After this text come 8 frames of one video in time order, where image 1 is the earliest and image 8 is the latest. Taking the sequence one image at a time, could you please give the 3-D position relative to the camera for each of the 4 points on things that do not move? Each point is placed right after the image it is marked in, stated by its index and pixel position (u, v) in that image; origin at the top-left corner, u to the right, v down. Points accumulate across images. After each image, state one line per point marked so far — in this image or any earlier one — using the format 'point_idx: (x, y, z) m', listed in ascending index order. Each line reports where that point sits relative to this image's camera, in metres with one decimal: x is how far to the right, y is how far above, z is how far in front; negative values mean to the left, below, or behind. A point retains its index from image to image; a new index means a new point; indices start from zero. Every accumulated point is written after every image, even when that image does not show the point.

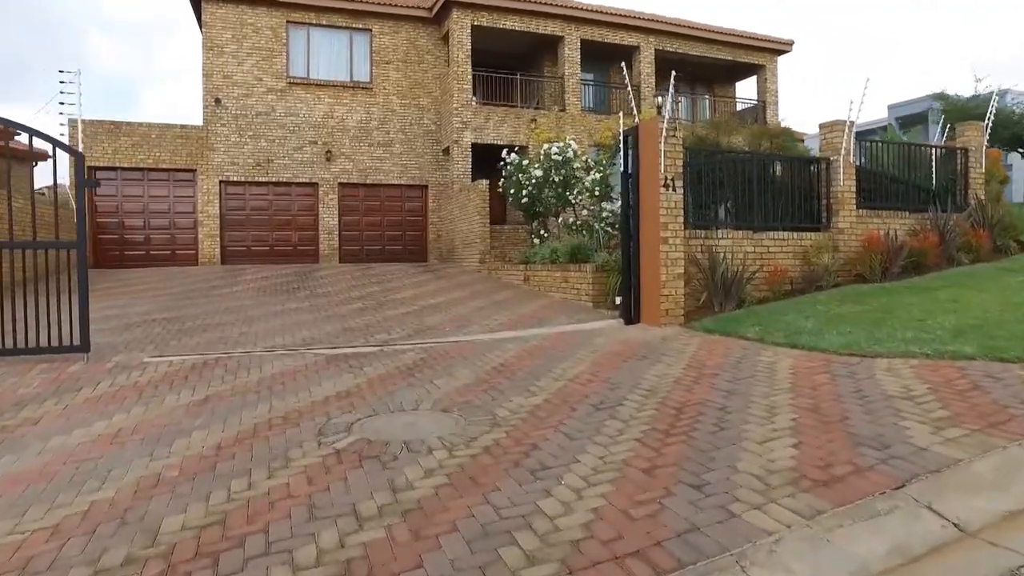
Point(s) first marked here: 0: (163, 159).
0: (-9.8, +3.6, +18.5) m
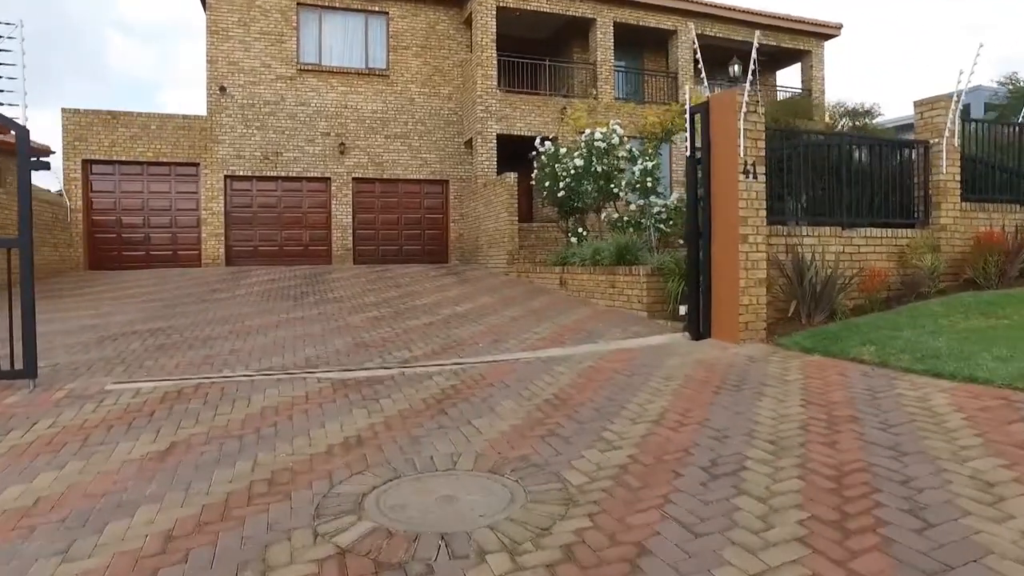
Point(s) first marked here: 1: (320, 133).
0: (-9.0, +3.5, +17.1) m
1: (-5.3, +4.3, +18.2) m
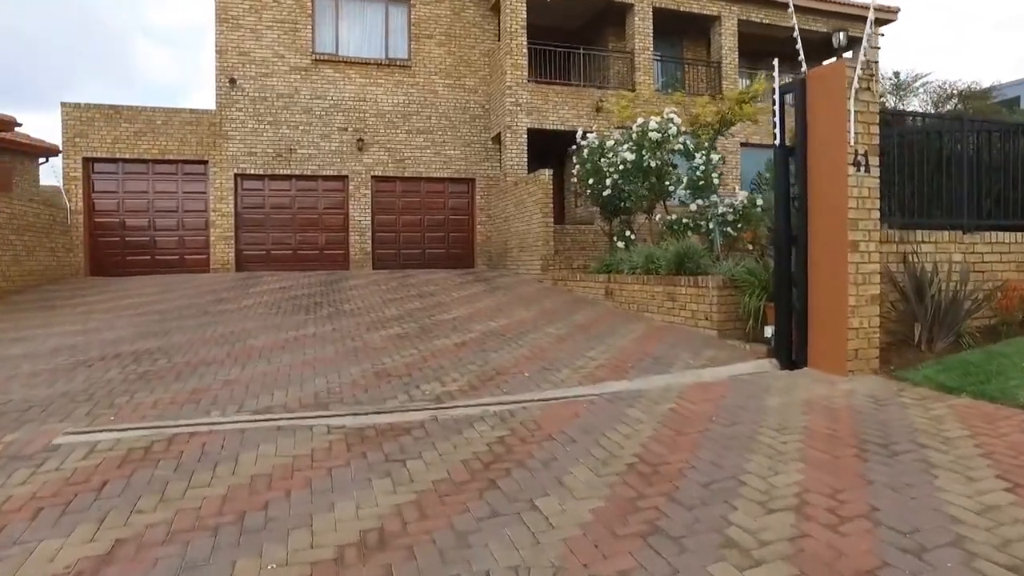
0: (-8.2, +3.4, +15.9) m
1: (-4.5, +4.1, +16.9) m
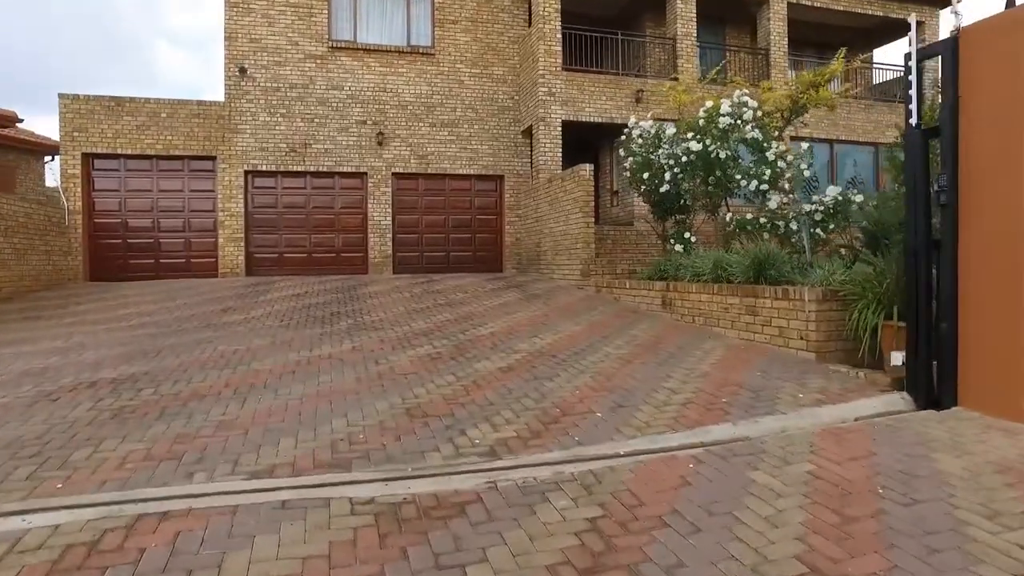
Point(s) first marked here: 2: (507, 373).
0: (-7.5, +3.2, +14.7) m
1: (-3.7, +4.0, +15.7) m
2: (-0.1, -0.8, +6.6) m
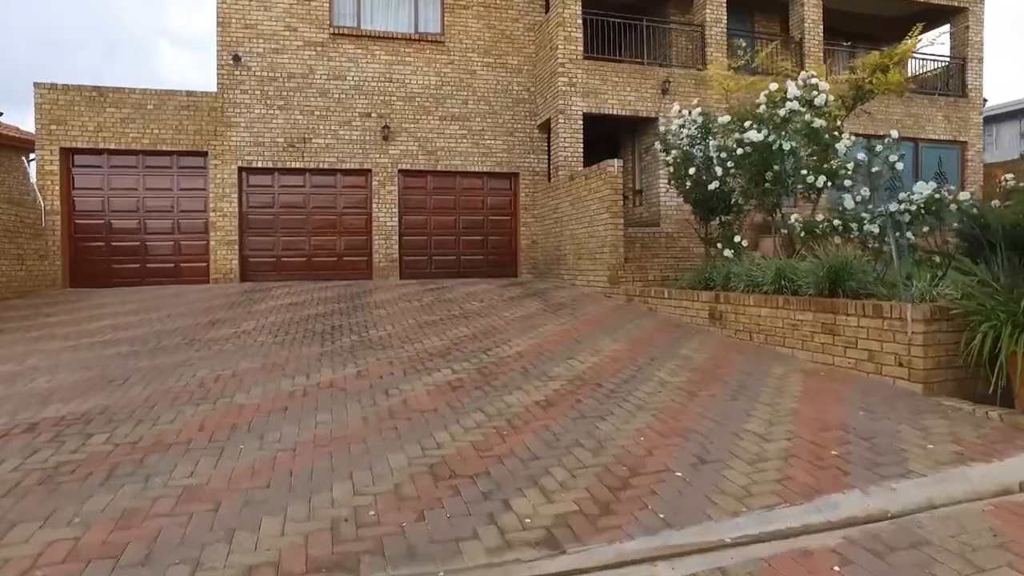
0: (-7.1, +3.1, +13.5) m
1: (-3.4, +3.8, +14.5) m
2: (+0.3, -1.0, +5.3) m
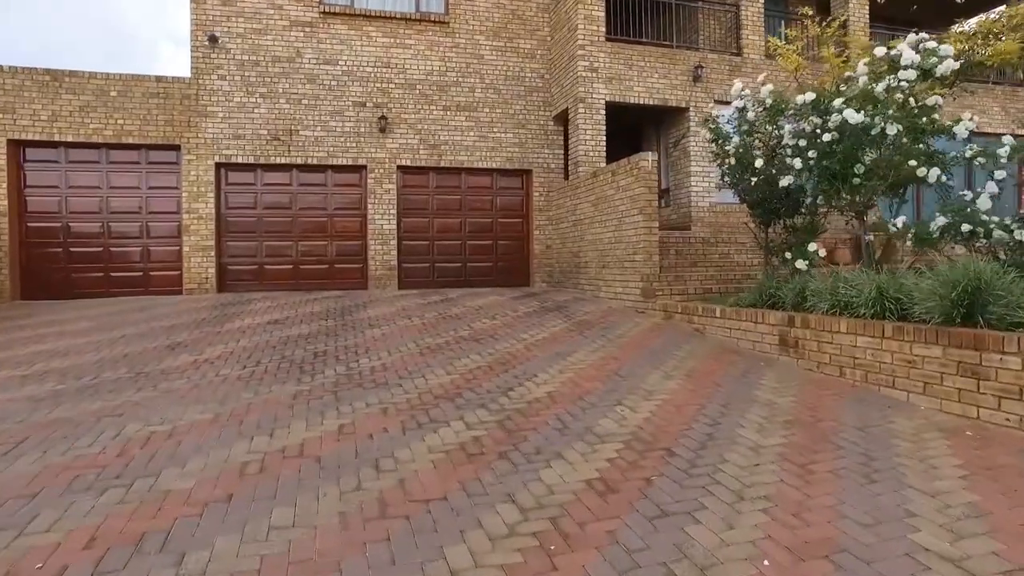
0: (-6.9, +2.9, +11.9) m
1: (-3.1, +3.6, +12.8) m
2: (+0.5, -1.2, +3.7) m
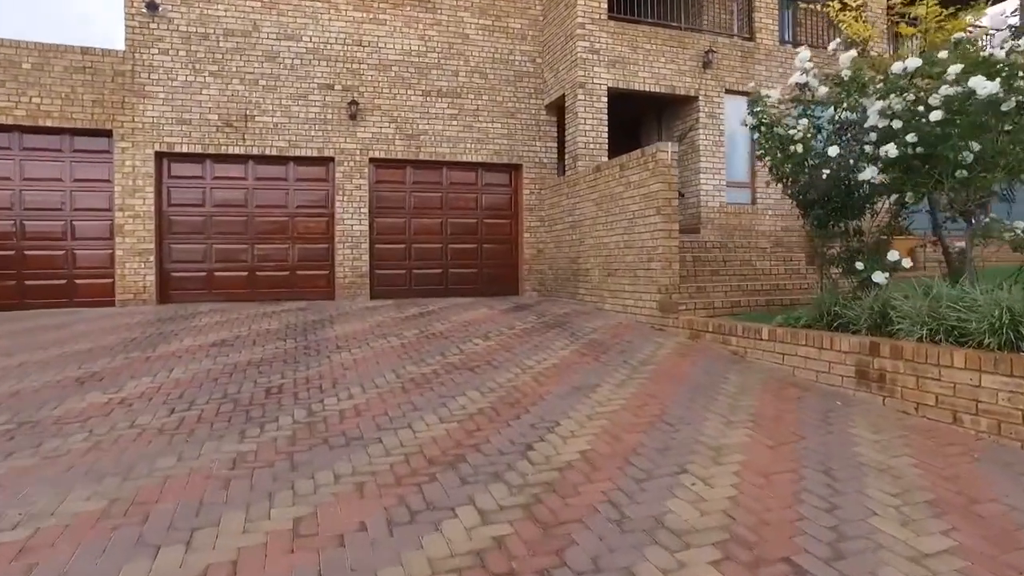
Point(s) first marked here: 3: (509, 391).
0: (-7.0, +2.7, +10.0) m
1: (-3.3, +3.4, +11.1) m
2: (+0.8, -1.3, +2.2) m
3: (0.0, -0.9, +5.9) m
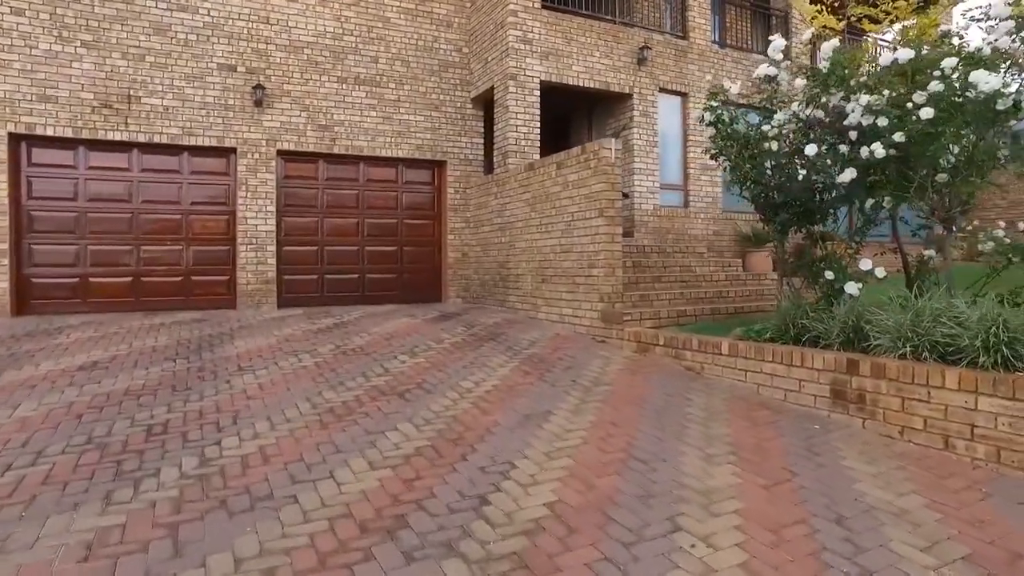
0: (-8.0, +2.6, +8.2) m
1: (-4.4, +3.3, +9.8) m
2: (+0.8, -1.4, +1.4) m
3: (-0.5, -1.0, +5.0) m
